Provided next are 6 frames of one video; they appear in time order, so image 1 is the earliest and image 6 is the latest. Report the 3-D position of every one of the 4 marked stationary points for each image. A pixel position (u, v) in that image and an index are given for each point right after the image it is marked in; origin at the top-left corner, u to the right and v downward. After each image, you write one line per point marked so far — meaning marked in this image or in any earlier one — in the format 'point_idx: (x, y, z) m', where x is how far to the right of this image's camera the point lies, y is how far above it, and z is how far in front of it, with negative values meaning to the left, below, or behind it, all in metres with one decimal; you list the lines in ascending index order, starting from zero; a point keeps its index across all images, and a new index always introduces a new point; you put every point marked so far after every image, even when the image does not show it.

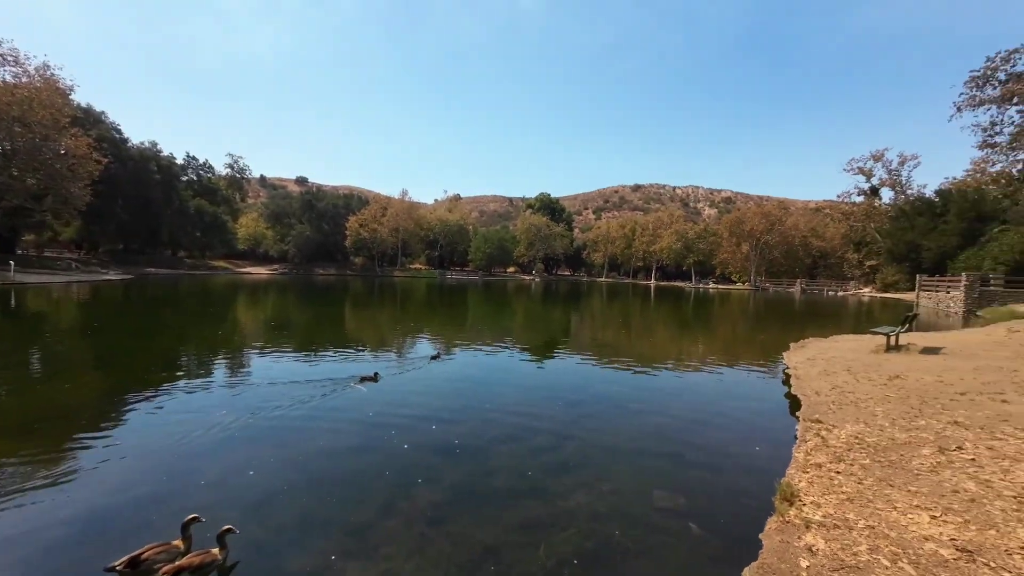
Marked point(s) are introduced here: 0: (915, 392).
0: (+11.9, -3.0, +11.4) m
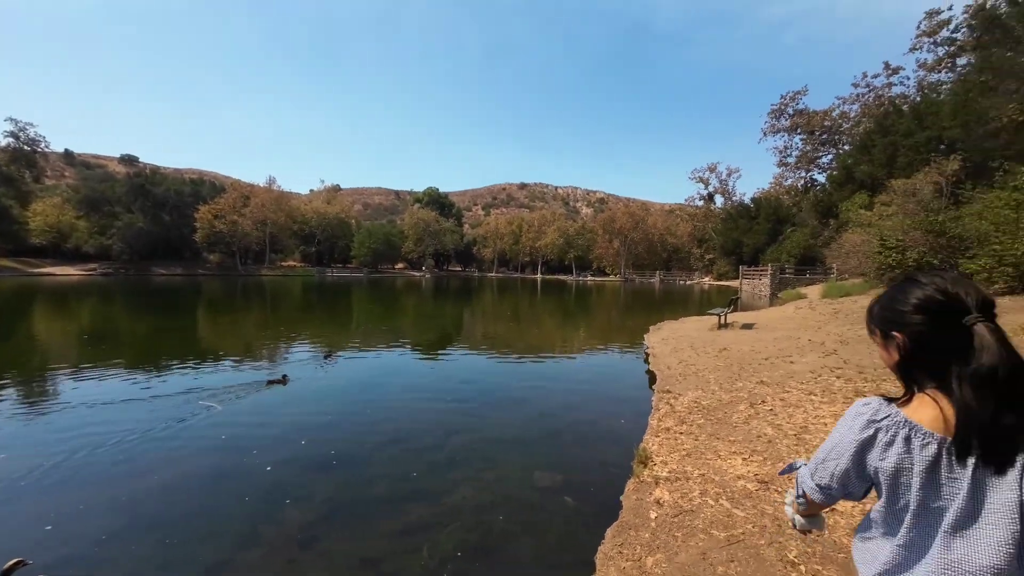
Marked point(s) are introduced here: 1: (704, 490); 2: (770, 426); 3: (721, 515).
0: (+8.2, -2.6, +14.1) m
1: (+3.1, -3.3, +6.4) m
2: (+5.5, -2.9, +8.4) m
3: (+3.0, -3.2, +5.6) m
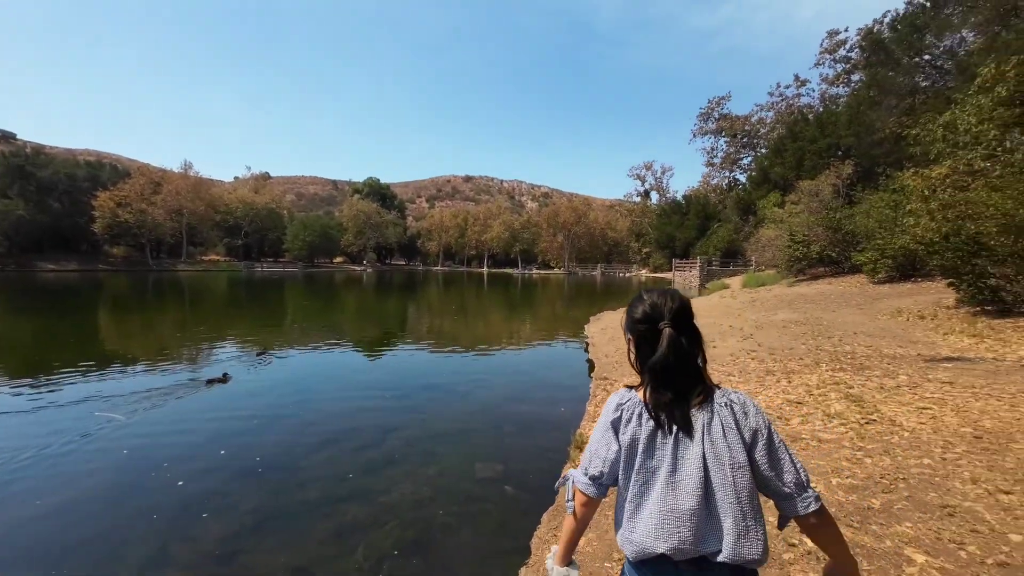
0: (+6.1, -2.2, +15.1) m
1: (+2.1, -3.1, +6.8) m
2: (+4.2, -2.7, +9.1) m
3: (+2.1, -3.1, +6.0) m
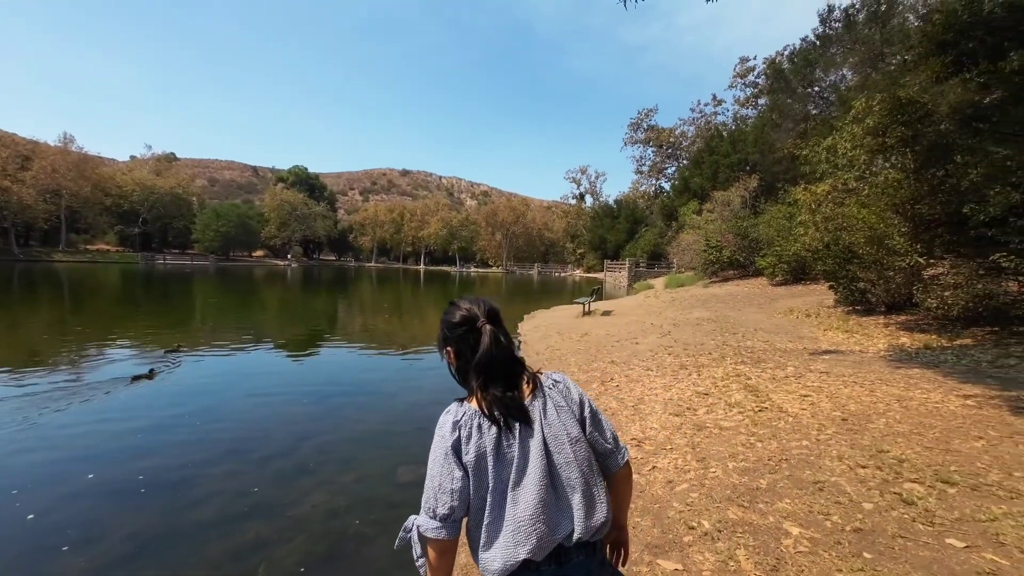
0: (+3.4, -2.2, +15.7) m
1: (+0.8, -3.1, +6.9) m
2: (+2.5, -2.7, +9.5) m
3: (+0.8, -3.1, +6.1) m
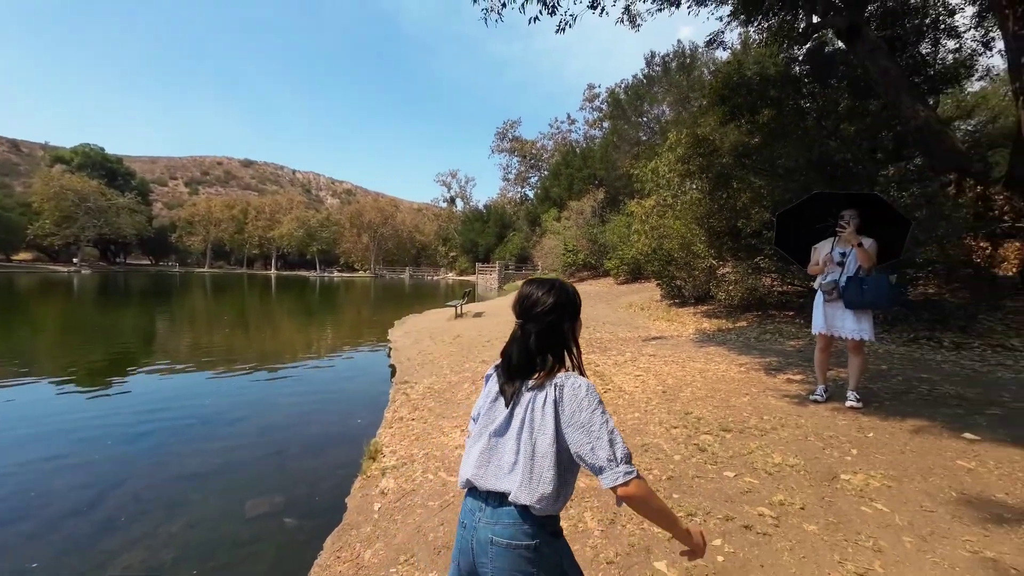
0: (-1.8, -2.3, +16.2) m
1: (-1.5, -3.2, +7.0) m
2: (-0.7, -2.8, +9.9) m
3: (-1.2, -3.1, +6.2) m
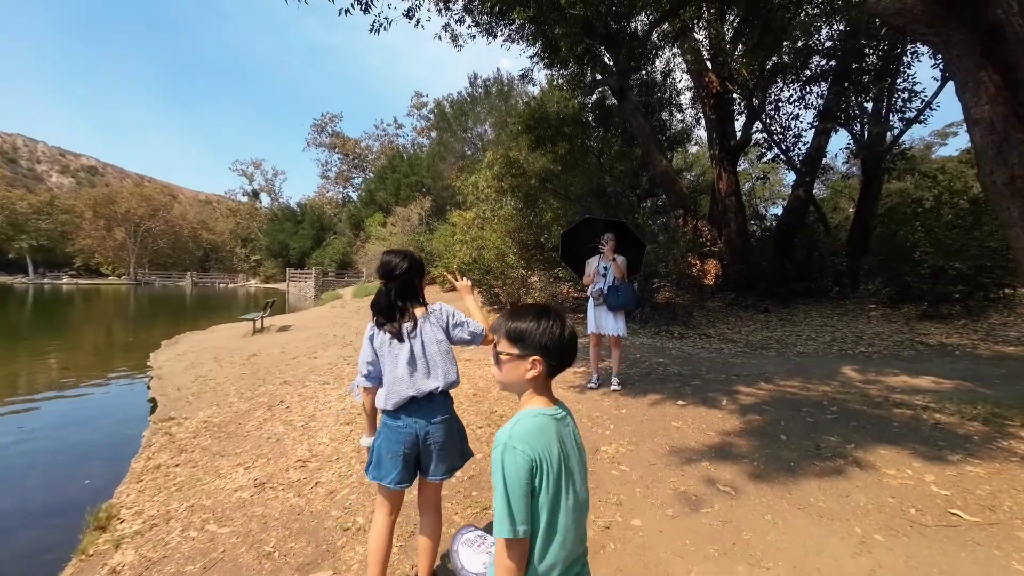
0: (-8.7, -2.7, +13.9) m
1: (-4.6, -3.3, +5.6) m
2: (-5.1, -3.0, +8.7) m
3: (-4.0, -3.3, +5.1) m
